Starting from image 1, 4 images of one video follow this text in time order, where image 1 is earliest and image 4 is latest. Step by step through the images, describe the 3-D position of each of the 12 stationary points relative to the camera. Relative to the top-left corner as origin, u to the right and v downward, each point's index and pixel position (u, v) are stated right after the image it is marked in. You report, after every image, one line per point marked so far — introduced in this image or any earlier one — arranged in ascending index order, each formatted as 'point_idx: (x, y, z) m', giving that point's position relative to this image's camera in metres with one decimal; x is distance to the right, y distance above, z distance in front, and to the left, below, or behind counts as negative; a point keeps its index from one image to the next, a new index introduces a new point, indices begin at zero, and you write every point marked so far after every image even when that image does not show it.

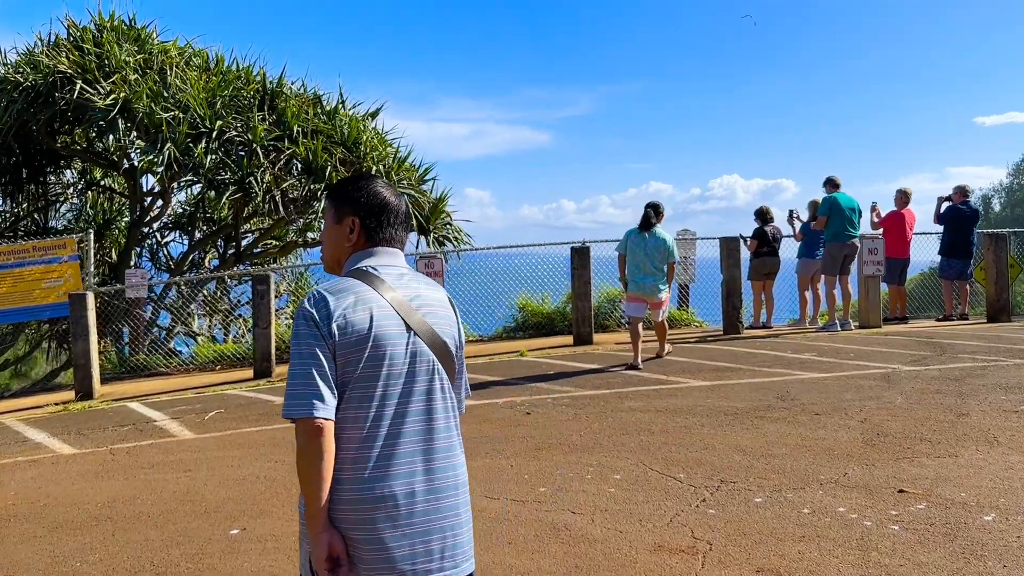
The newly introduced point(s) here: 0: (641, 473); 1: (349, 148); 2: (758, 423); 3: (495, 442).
0: (+0.8, -1.1, +4.7) m
1: (-2.6, +2.2, +12.5) m
2: (+1.7, -1.0, +5.6) m
3: (-0.1, -1.1, +5.5) m
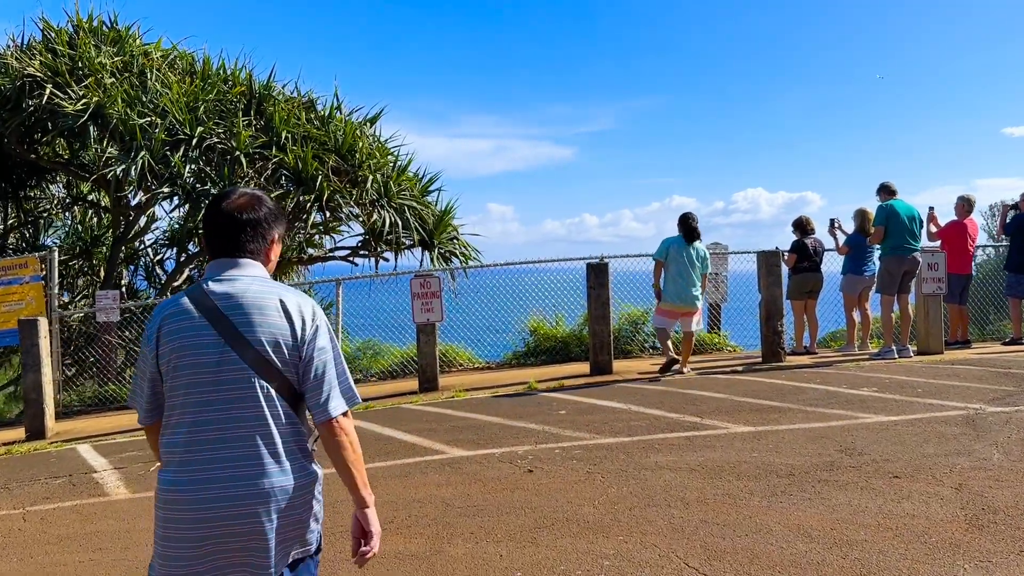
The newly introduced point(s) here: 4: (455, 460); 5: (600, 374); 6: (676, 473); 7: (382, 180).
0: (+0.7, -1.2, +3.5) m
1: (-2.4, +1.9, +11.4) m
2: (+1.7, -1.1, +4.4) m
3: (-0.2, -1.2, +4.3) m
4: (-0.4, -1.2, +5.4) m
5: (+1.0, -1.0, +9.0) m
6: (+1.0, -1.1, +4.8) m
7: (-1.9, +1.6, +11.4) m
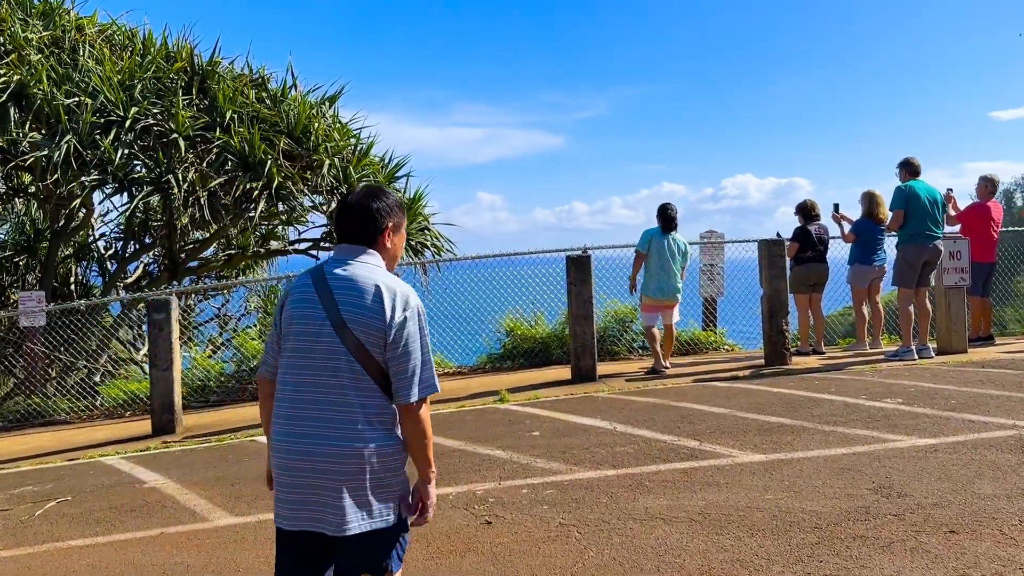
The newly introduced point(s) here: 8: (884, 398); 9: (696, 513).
0: (+0.5, -1.3, +2.4) m
1: (-2.8, +1.9, +10.3) m
2: (+1.5, -1.1, +3.4) m
3: (-0.4, -1.3, +3.3) m
4: (-0.6, -1.2, +4.4) m
5: (+0.7, -0.9, +8.0) m
6: (+0.8, -1.1, +3.8) m
7: (-2.2, +1.6, +10.3) m
8: (+2.9, -0.9, +6.2) m
9: (+0.9, -1.1, +4.0) m
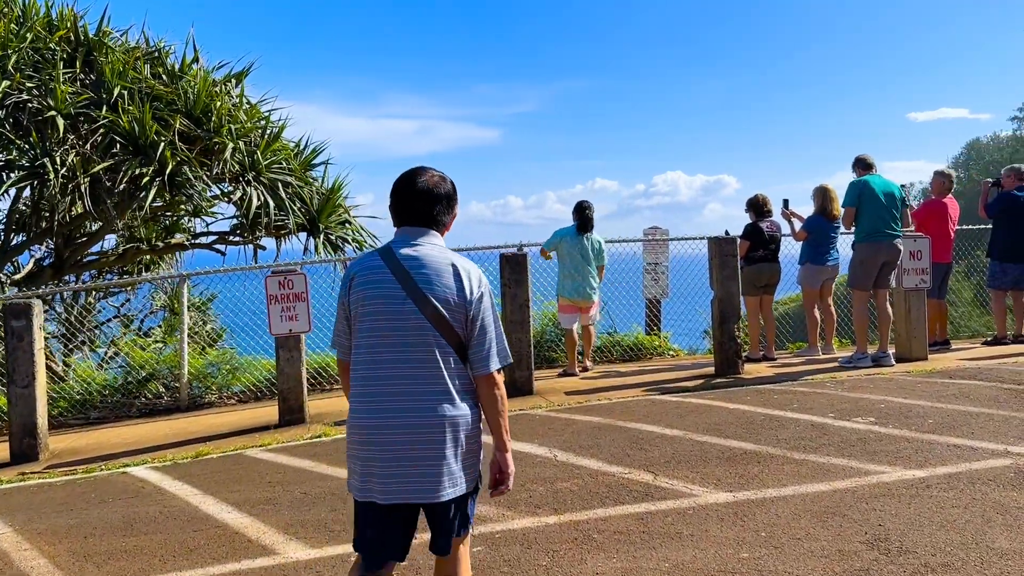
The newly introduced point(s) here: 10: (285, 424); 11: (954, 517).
0: (+0.3, -1.3, +1.6) m
1: (-3.6, +2.0, +9.2) m
2: (+1.2, -1.2, +2.6) m
3: (-0.7, -1.3, +2.4) m
4: (-1.0, -1.3, +3.5) m
5: (+0.1, -0.9, +7.1) m
6: (+0.4, -1.2, +3.0) m
7: (-3.1, +1.6, +9.2) m
8: (+2.4, -0.9, +5.5) m
9: (+0.6, -1.2, +3.2) m
10: (-1.9, -1.1, +6.6) m
11: (+2.1, -1.1, +3.7) m
